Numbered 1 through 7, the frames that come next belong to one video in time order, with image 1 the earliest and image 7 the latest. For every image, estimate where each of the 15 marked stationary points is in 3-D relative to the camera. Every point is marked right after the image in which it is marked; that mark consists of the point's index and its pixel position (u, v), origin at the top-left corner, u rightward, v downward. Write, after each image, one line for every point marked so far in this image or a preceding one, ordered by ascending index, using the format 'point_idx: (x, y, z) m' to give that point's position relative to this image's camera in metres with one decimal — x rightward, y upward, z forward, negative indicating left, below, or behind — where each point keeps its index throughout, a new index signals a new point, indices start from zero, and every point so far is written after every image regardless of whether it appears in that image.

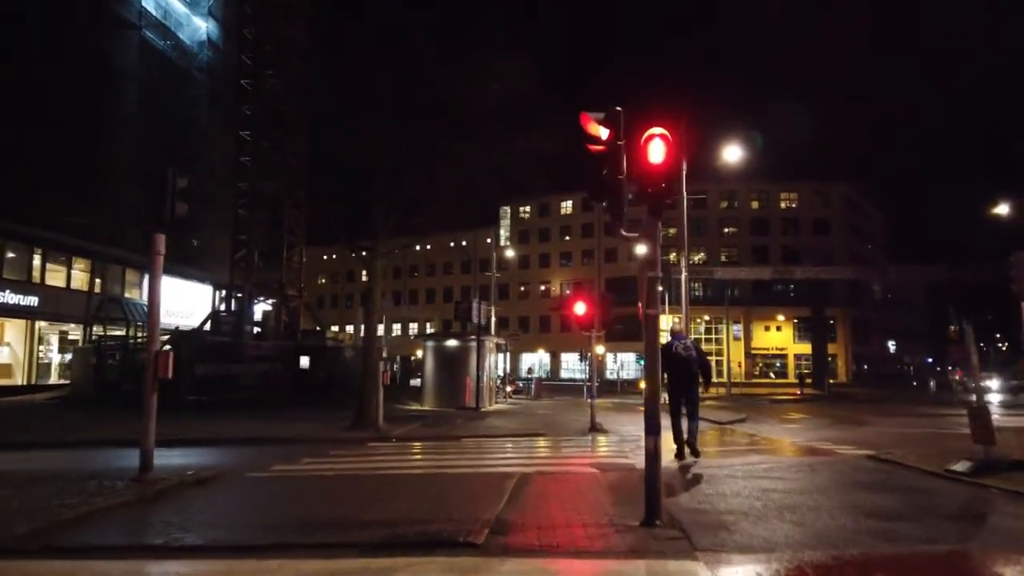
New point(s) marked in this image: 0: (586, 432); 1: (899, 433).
0: (+1.8, -3.5, +19.6) m
1: (+9.2, -3.5, +19.4) m
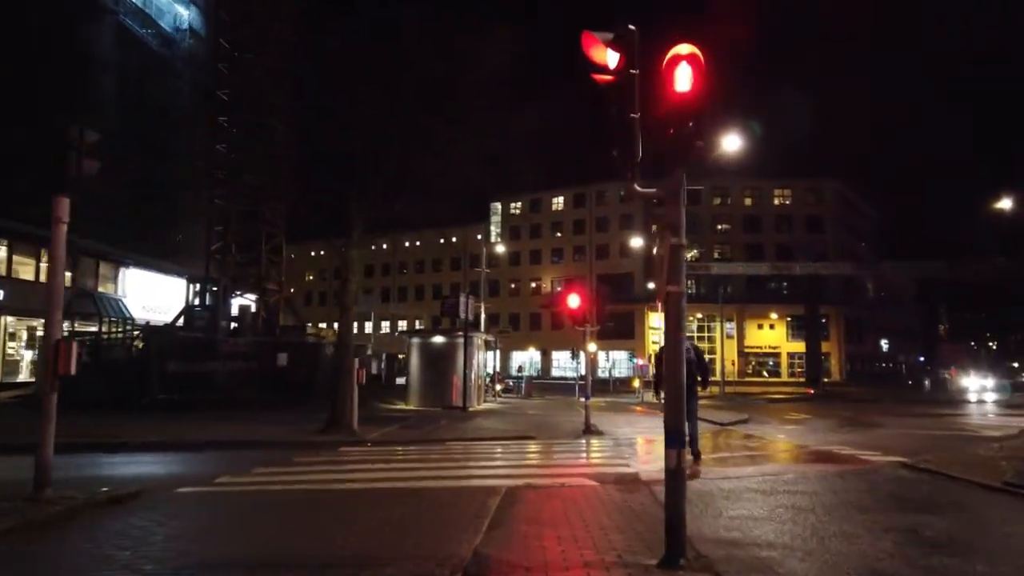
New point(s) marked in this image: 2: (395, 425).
0: (+1.5, -3.3, +18.2) m
1: (+8.9, -3.3, +18.1) m
2: (-2.7, -3.1, +18.6) m
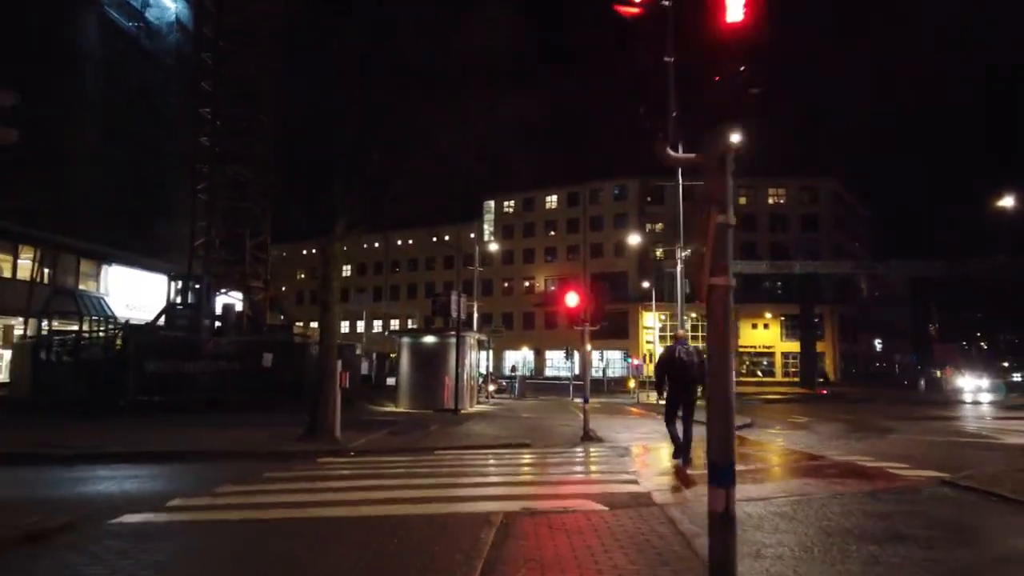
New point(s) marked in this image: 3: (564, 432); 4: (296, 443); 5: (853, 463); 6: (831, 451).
0: (+1.4, -3.2, +17.2) m
1: (+8.8, -3.2, +17.1) m
2: (-2.8, -3.1, +17.5) m
3: (+1.2, -3.3, +18.9) m
4: (-3.8, -2.8, +14.4) m
5: (+5.0, -2.6, +11.9) m
6: (+6.0, -3.0, +15.2) m
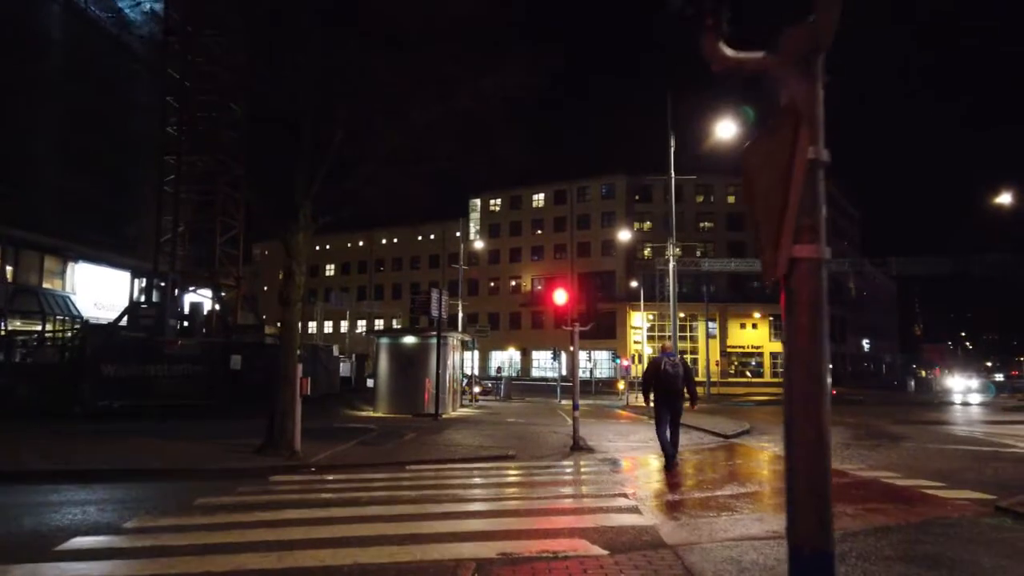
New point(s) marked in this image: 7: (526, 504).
0: (+1.1, -3.1, +15.7) m
1: (+8.4, -3.2, +15.8) m
2: (-3.2, -3.0, +16.0) m
3: (+0.9, -3.3, +17.5) m
4: (-4.1, -2.7, +12.9) m
5: (+4.8, -2.5, +10.4) m
6: (+5.7, -3.0, +13.8) m
7: (+0.2, -2.6, +9.9) m
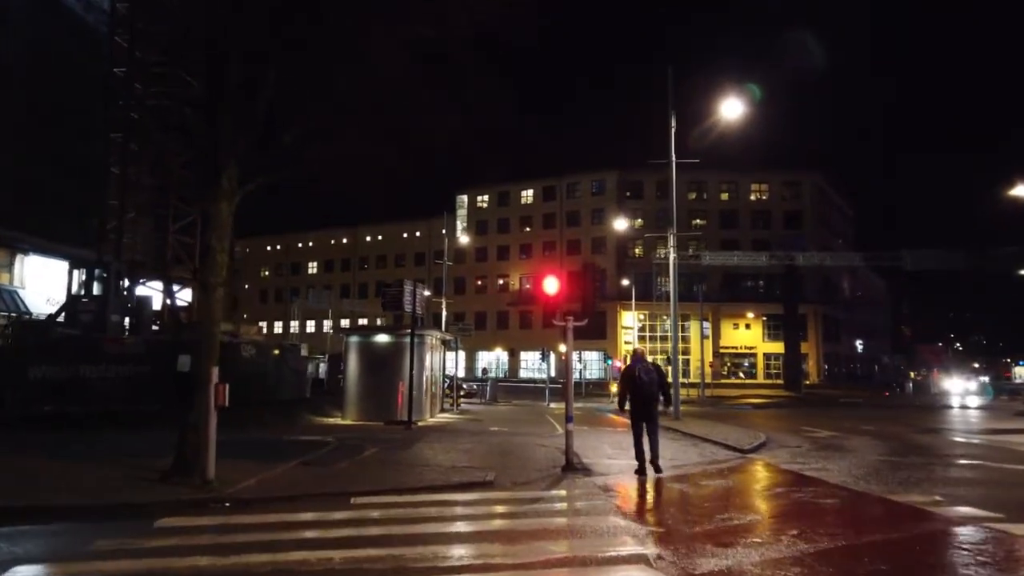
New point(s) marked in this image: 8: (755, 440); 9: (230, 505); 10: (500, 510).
0: (+0.7, -2.9, +12.9) m
1: (+8.1, -3.0, +13.1) m
2: (-3.5, -2.8, +13.2) m
3: (+0.5, -3.0, +14.7) m
4: (-4.4, -2.4, +10.0) m
5: (+4.5, -2.3, +7.7) m
6: (+5.4, -2.7, +11.0) m
7: (-0.1, -2.4, +7.1) m
8: (+5.5, -3.5, +18.5) m
9: (-3.3, -2.5, +9.5) m
10: (-0.3, -2.7, +9.7) m
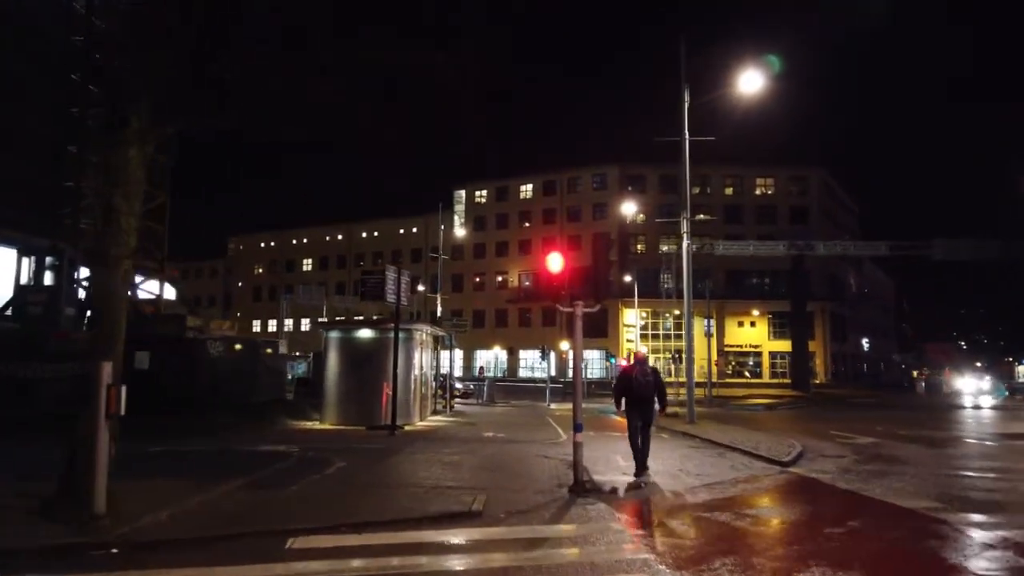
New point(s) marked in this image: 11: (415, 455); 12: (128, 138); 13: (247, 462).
0: (+0.7, -2.6, +10.4) m
1: (+8.1, -2.7, +10.6) m
2: (-3.6, -2.5, +10.7) m
3: (+0.4, -2.8, +12.2) m
4: (-4.4, -2.2, +7.5) m
5: (+4.4, -2.0, +5.2) m
6: (+5.3, -2.5, +8.5) m
7: (-0.1, -2.1, +4.6) m
8: (+5.4, -3.2, +16.0) m
9: (-3.3, -2.2, +7.0) m
10: (-0.4, -2.4, +7.2) m
11: (-1.8, -3.0, +14.6) m
12: (-4.3, +1.7, +9.3) m
13: (-4.1, -2.7, +12.7) m
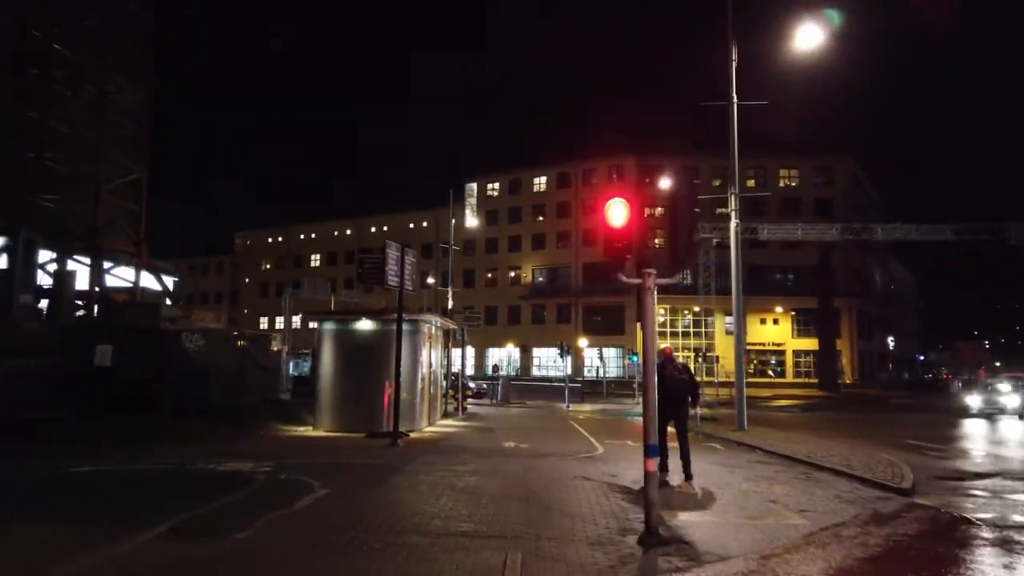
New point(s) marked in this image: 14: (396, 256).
0: (+1.1, -2.3, +7.3) m
1: (+8.4, -2.3, +7.3) m
2: (-3.2, -2.1, +7.5) m
3: (+0.8, -2.4, +9.0) m
4: (-4.1, -1.8, +4.4) m
5: (+4.8, -1.7, +2.0) m
6: (+5.7, -2.1, +5.3) m
7: (+0.2, -1.7, +1.4) m
8: (+5.9, -2.9, +12.7) m
9: (-3.0, -1.9, +3.9) m
10: (0.0, -2.1, +4.0) m
11: (-1.3, -2.6, +11.4) m
12: (-4.0, +2.0, +6.2) m
13: (-3.6, -2.3, +9.6) m
14: (-2.5, +0.6, +18.4) m
